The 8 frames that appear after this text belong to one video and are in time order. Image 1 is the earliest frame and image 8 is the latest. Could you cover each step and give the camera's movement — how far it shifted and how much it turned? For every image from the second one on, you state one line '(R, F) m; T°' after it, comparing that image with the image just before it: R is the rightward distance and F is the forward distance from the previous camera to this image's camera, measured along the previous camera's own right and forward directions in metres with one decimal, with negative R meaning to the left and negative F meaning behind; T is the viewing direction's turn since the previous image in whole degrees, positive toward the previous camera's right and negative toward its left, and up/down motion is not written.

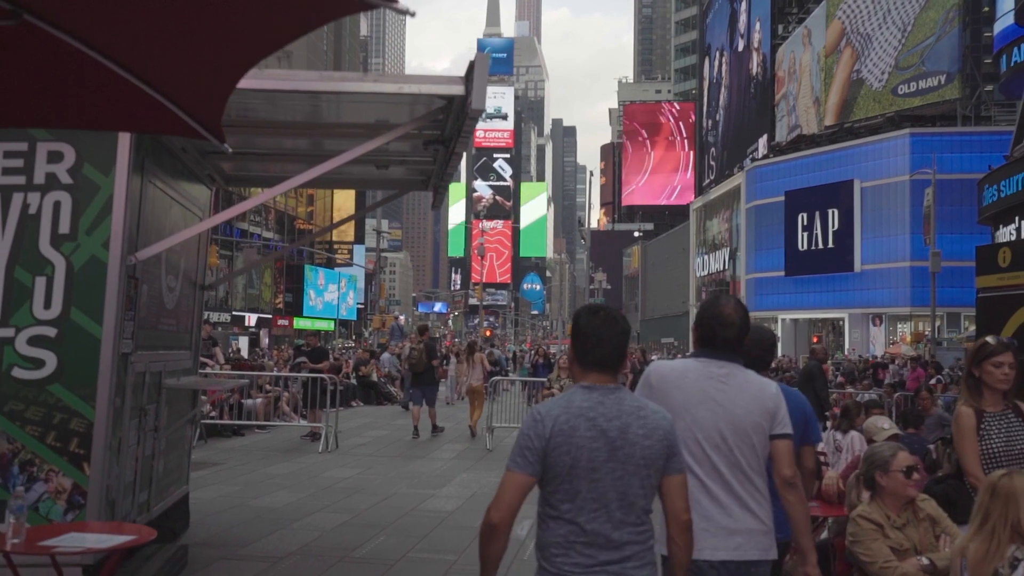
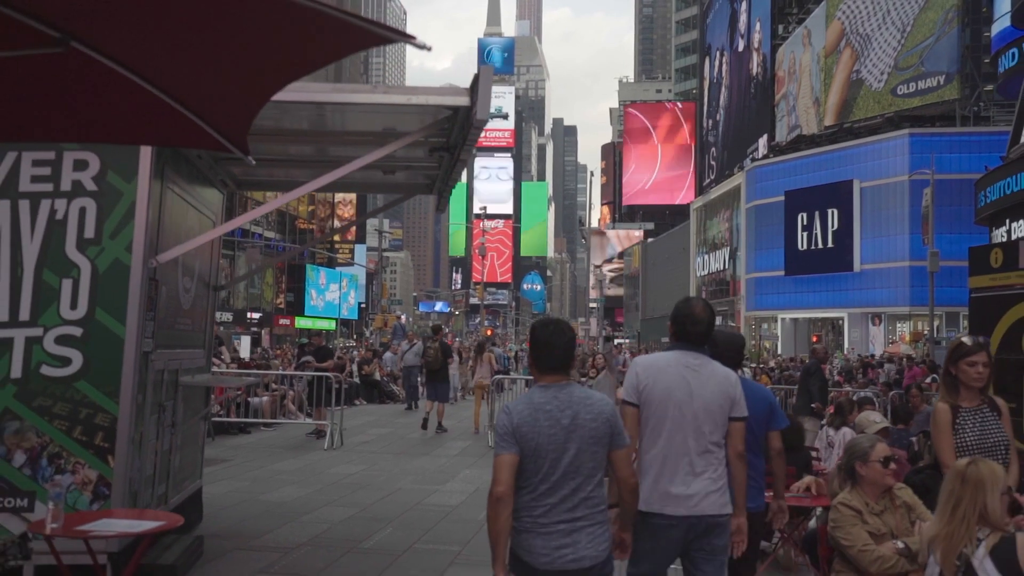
(0.0, -0.3) m; 0°
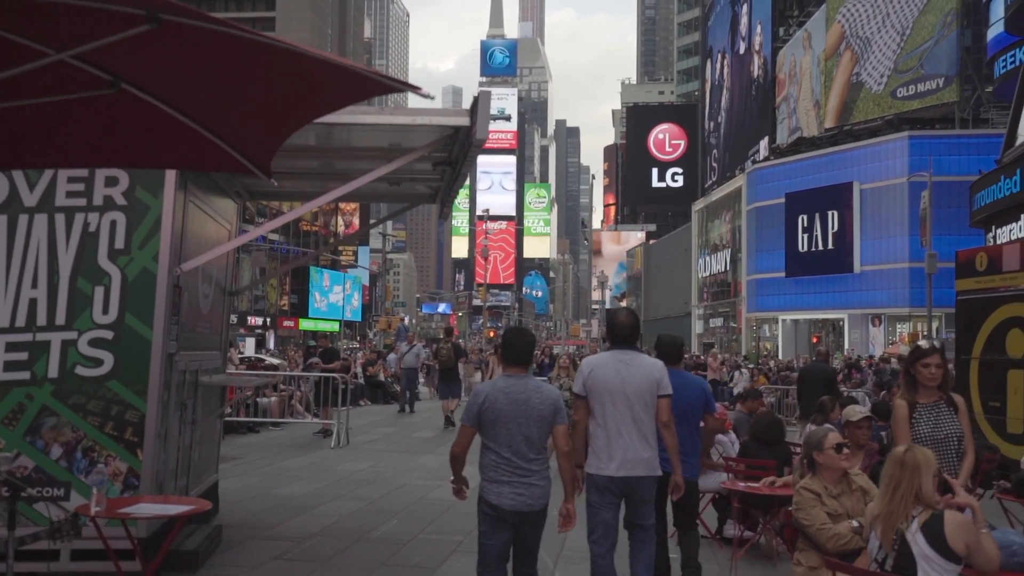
(0.0, -0.5) m; 0°
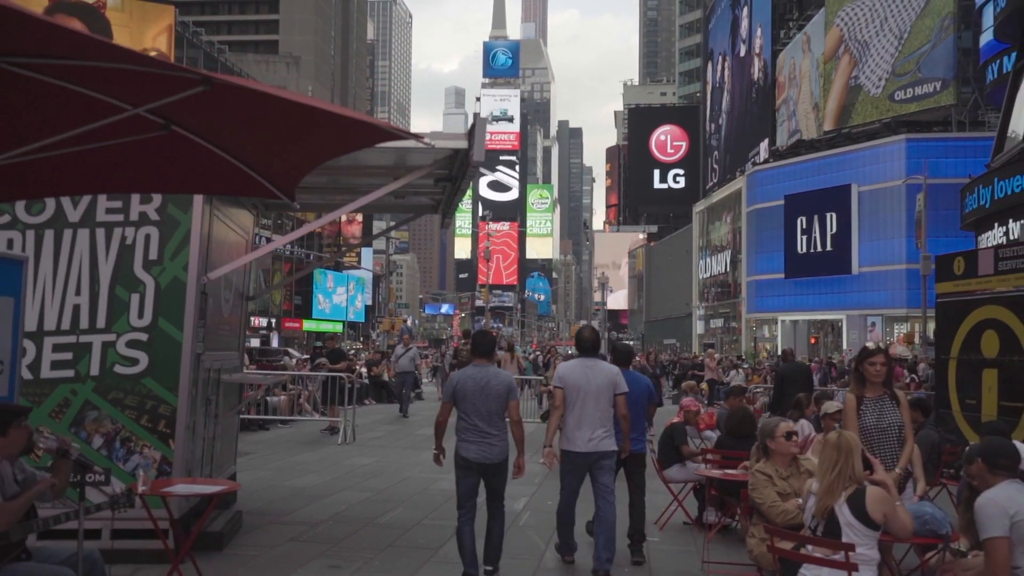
(+0.1, -0.7) m; 0°
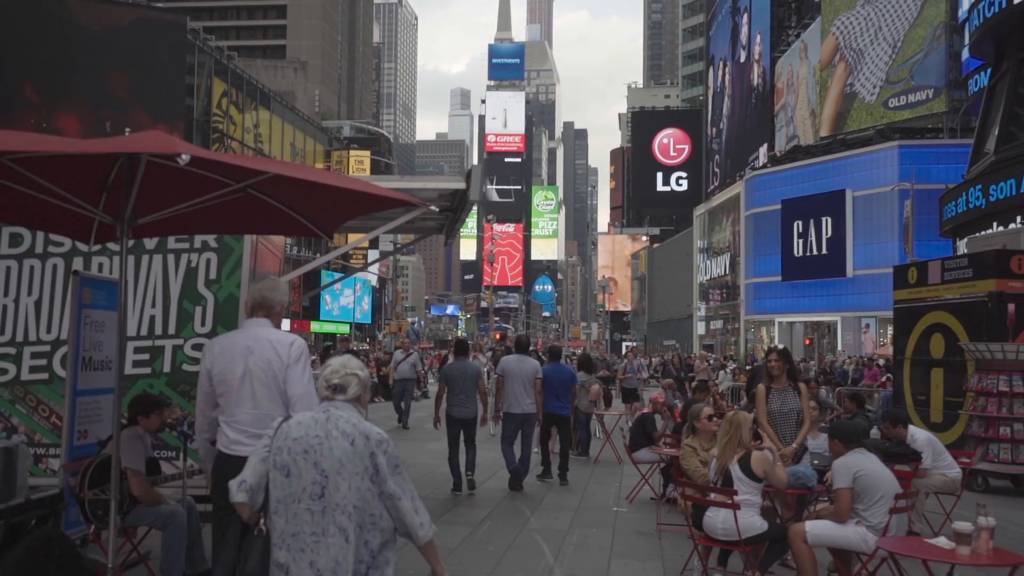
(+0.1, -1.8) m; 0°
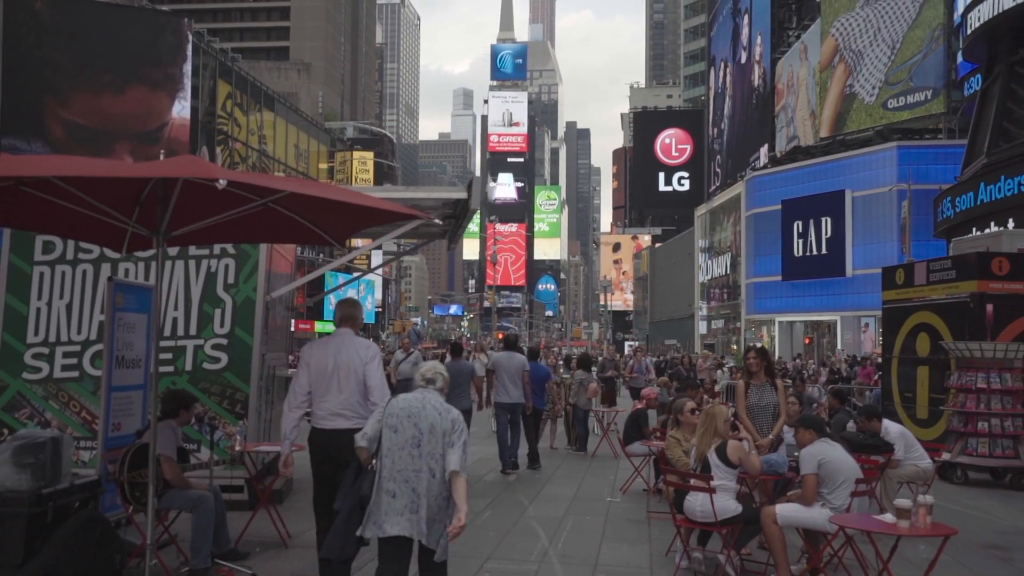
(0.0, -0.6) m; 0°
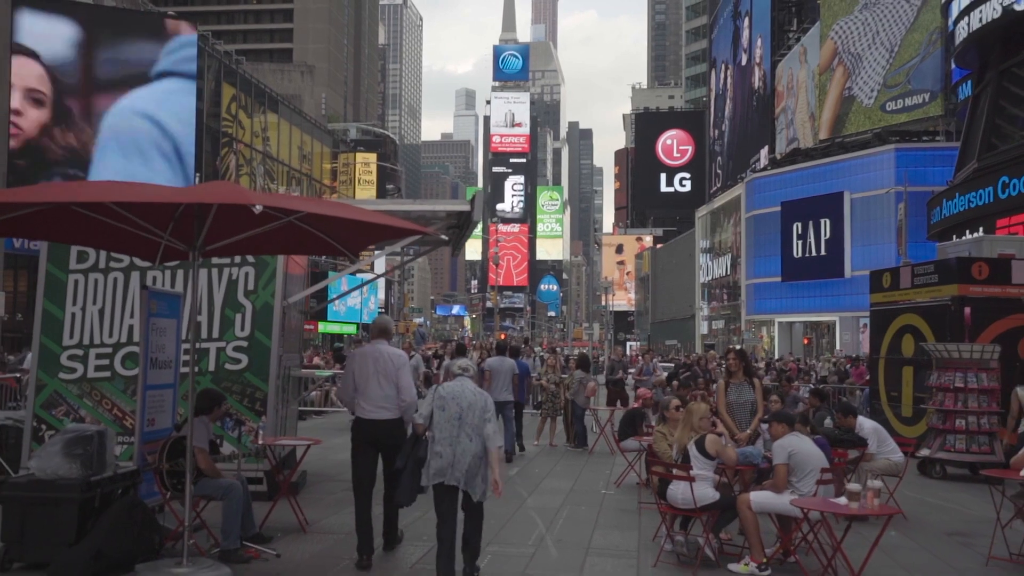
(0.0, -0.7) m; 0°
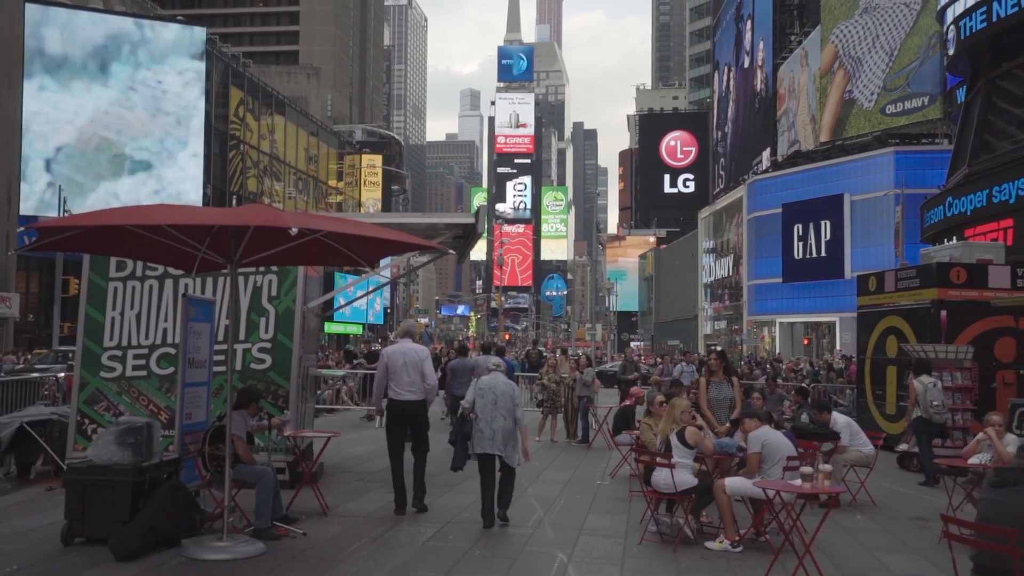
(0.0, -0.9) m; 0°
